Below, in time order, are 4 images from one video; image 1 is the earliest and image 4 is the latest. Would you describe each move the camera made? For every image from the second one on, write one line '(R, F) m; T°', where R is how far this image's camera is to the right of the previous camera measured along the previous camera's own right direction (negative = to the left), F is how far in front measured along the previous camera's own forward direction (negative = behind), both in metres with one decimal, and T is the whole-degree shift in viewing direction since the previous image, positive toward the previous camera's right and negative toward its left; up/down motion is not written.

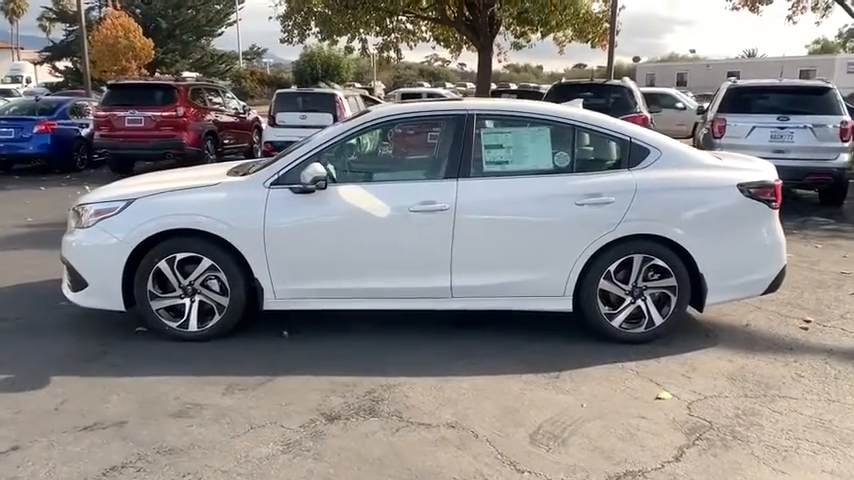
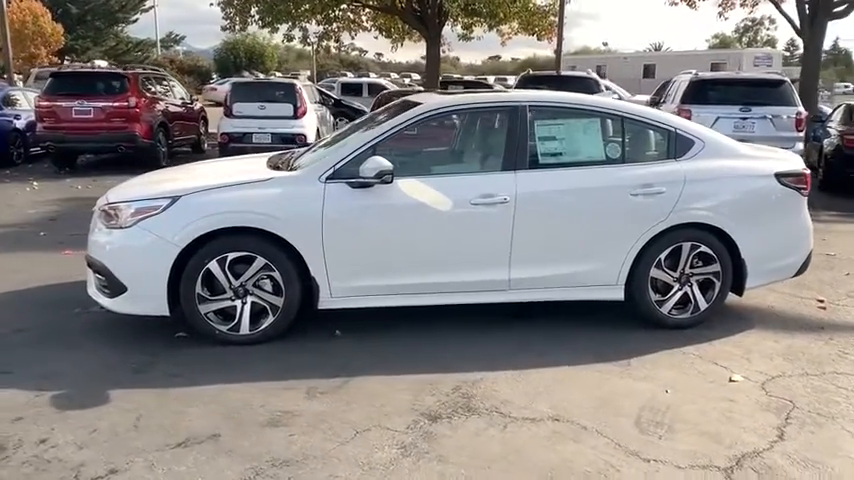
(-1.1, +0.1) m; +7°
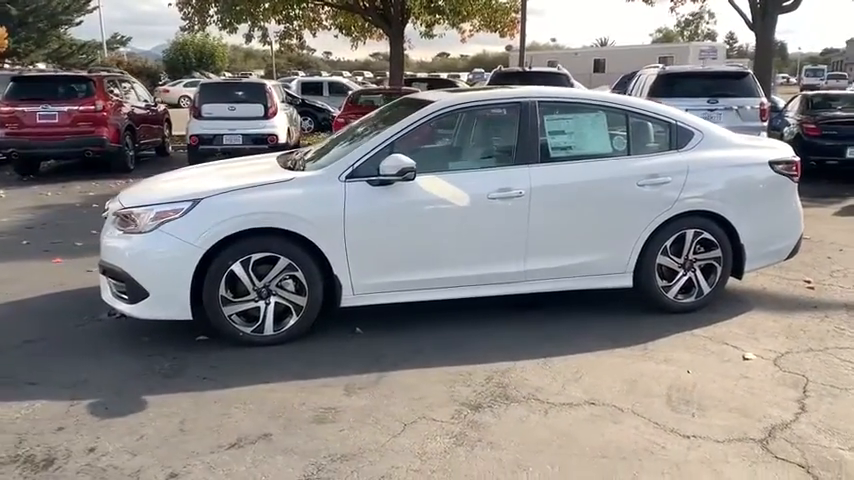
(-0.5, -0.1) m; +4°
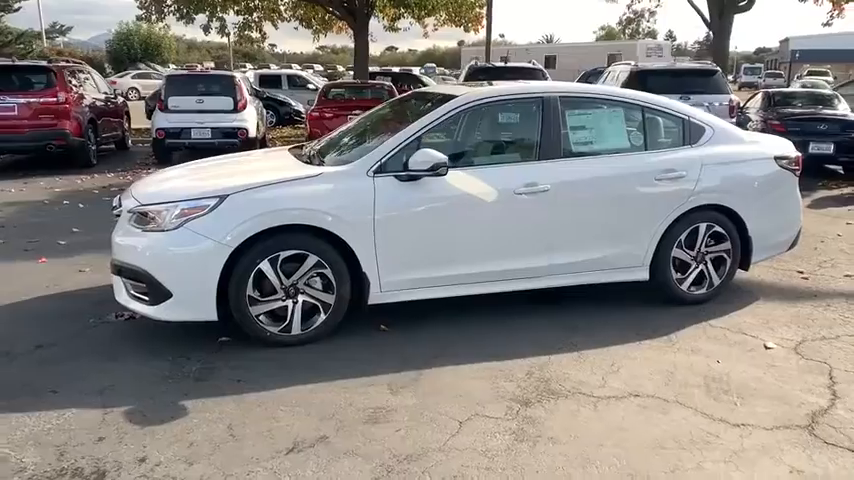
(-0.6, +0.1) m; +5°
